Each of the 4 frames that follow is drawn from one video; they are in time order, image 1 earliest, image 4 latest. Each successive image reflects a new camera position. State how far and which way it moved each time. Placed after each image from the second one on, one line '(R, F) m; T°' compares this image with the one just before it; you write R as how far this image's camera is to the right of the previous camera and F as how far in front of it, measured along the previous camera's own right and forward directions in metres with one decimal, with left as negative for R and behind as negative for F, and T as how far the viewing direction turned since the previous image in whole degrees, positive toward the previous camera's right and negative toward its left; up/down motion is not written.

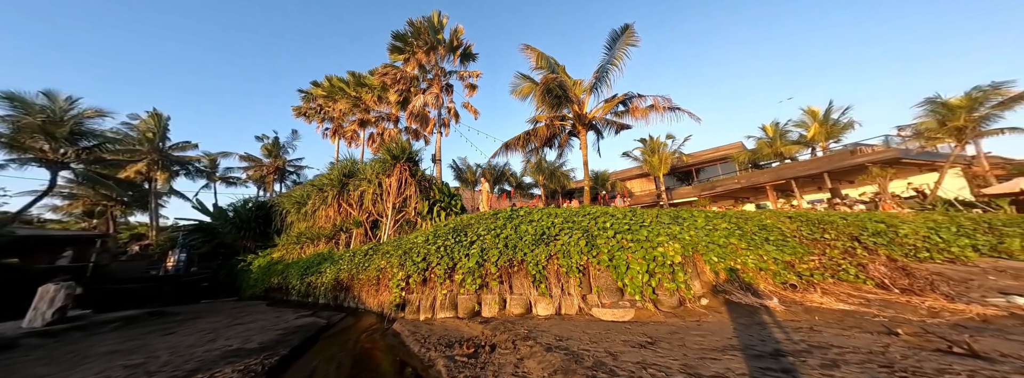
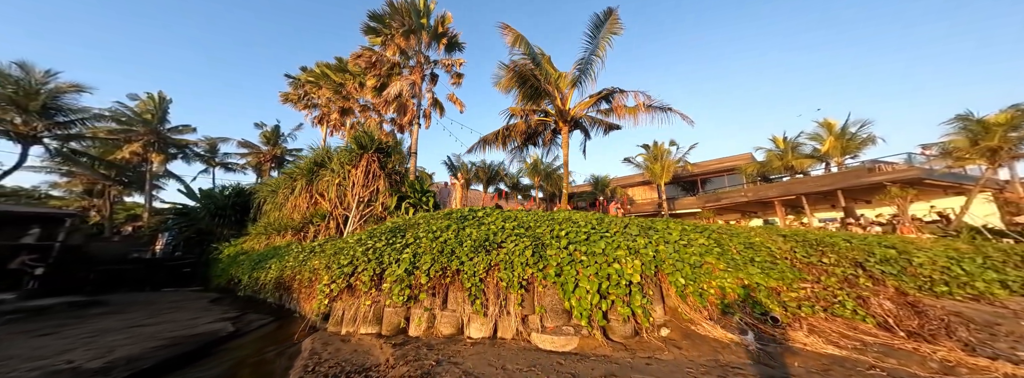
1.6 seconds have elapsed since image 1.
(+1.1, +0.7) m; -2°
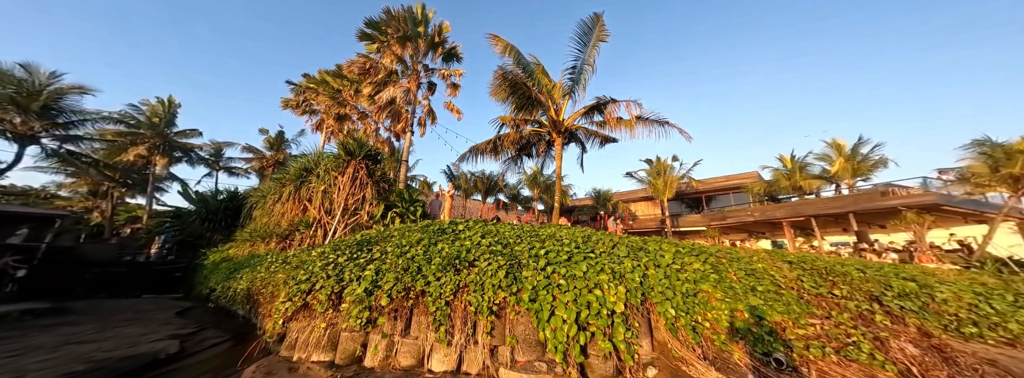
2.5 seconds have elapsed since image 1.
(+0.4, +0.3) m; -1°
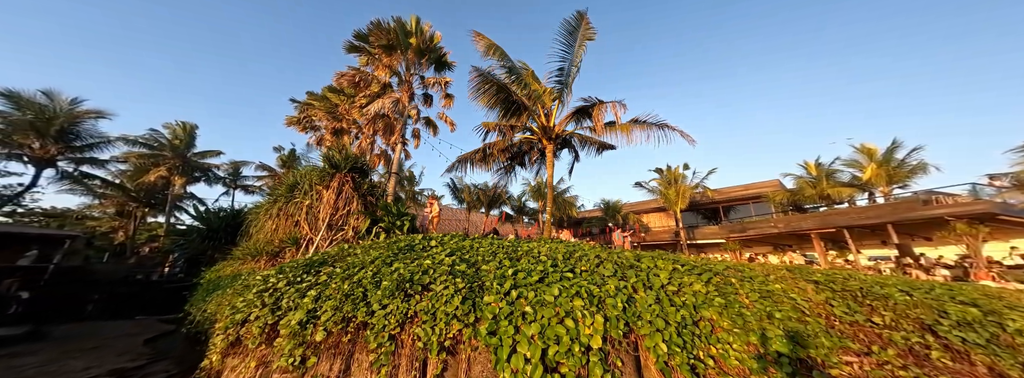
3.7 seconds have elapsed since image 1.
(+0.7, +0.5) m; -3°
